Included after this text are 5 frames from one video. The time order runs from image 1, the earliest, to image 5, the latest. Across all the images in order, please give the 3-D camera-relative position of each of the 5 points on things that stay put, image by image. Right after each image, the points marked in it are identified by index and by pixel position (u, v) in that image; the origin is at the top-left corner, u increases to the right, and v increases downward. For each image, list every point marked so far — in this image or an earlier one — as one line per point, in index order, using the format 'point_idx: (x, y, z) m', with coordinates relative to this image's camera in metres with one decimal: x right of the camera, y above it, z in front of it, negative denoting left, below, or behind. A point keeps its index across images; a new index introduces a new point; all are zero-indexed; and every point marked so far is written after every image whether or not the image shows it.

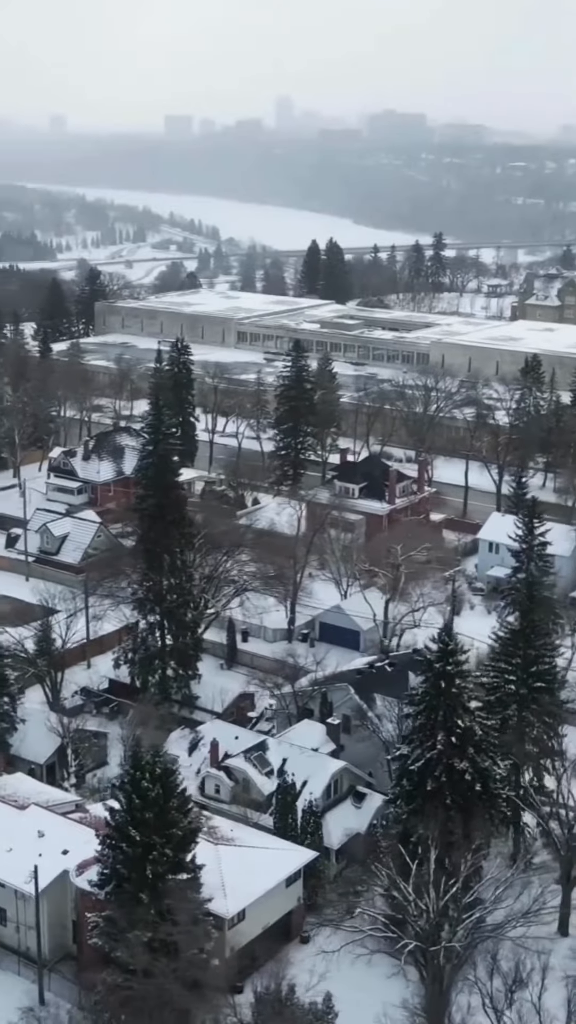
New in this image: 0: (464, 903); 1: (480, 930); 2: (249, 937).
0: (+1.7, -3.8, +13.1) m
1: (+1.9, -4.1, +13.4) m
2: (-0.4, -4.5, +14.4) m
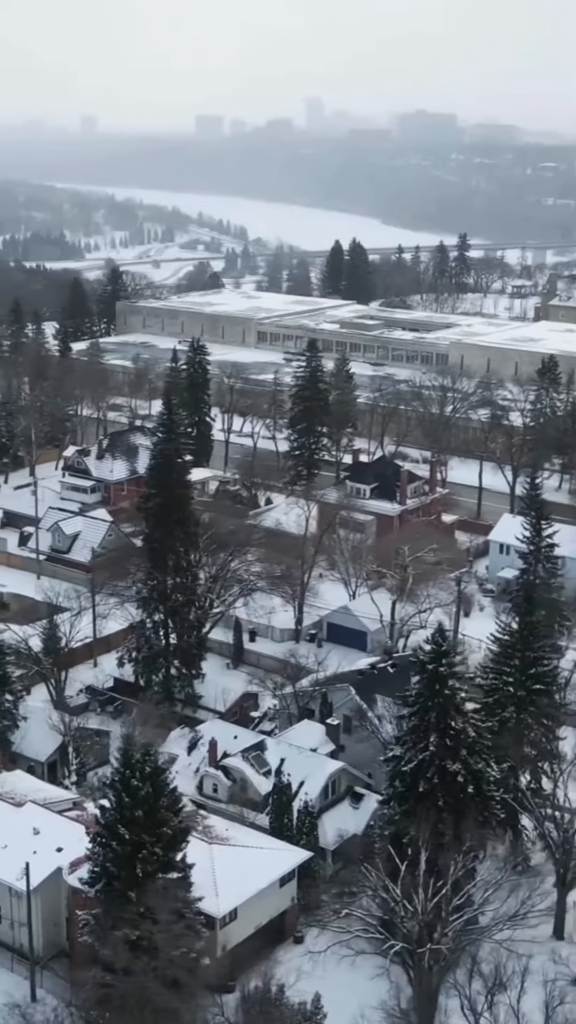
0: (+1.6, -3.8, +13.1) m
1: (+1.8, -4.1, +13.3) m
2: (-0.5, -4.5, +14.5) m
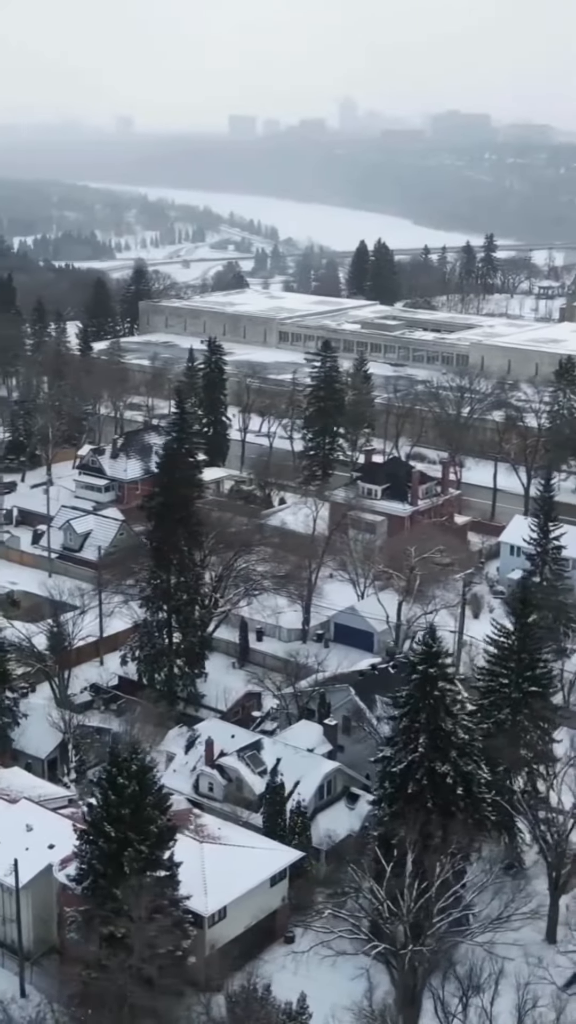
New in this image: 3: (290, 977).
0: (+1.4, -3.8, +13.0) m
1: (+1.6, -4.1, +13.3) m
2: (-0.6, -4.5, +14.5) m
3: (+0.1, -4.8, +14.2) m
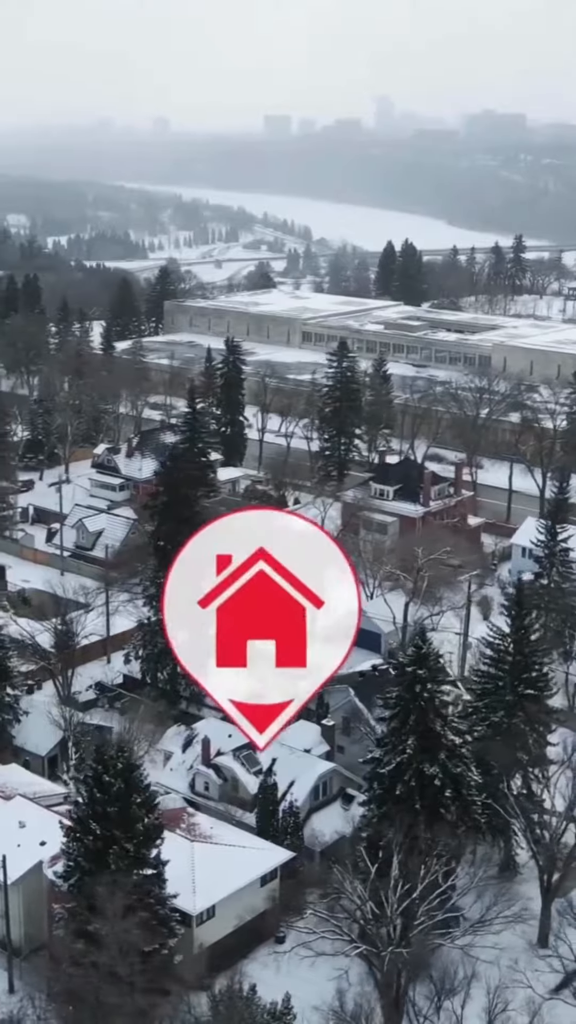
0: (+1.3, -3.8, +13.0) m
1: (+1.5, -4.1, +13.2) m
2: (-0.8, -4.5, +14.5) m
3: (-0.1, -4.8, +14.2) m
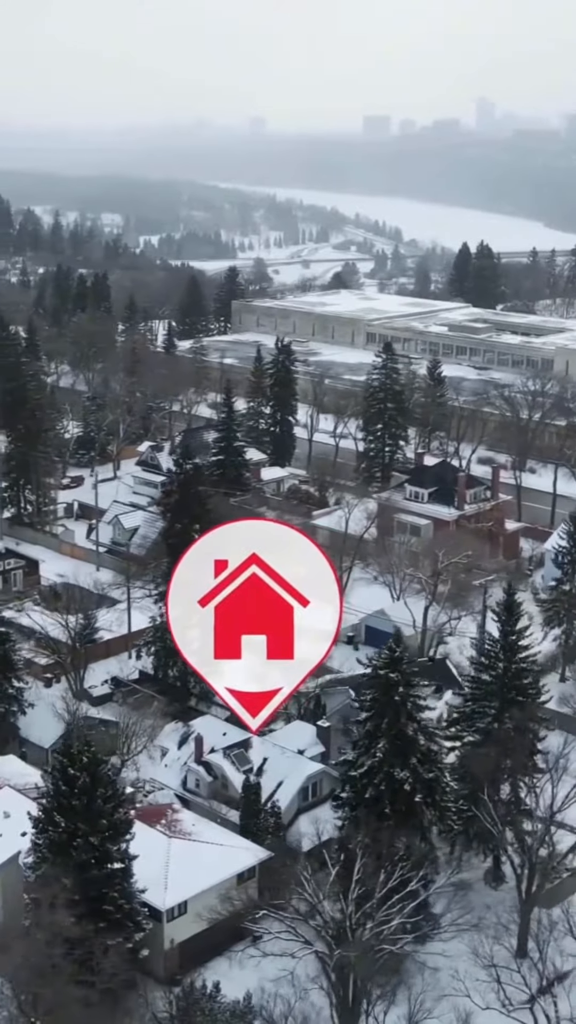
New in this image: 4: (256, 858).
0: (+0.8, -3.8, +12.9) m
1: (+1.0, -4.2, +13.1) m
2: (-1.1, -4.5, +14.5) m
3: (-0.4, -4.8, +14.2) m
4: (-0.4, -3.8, +15.2) m
